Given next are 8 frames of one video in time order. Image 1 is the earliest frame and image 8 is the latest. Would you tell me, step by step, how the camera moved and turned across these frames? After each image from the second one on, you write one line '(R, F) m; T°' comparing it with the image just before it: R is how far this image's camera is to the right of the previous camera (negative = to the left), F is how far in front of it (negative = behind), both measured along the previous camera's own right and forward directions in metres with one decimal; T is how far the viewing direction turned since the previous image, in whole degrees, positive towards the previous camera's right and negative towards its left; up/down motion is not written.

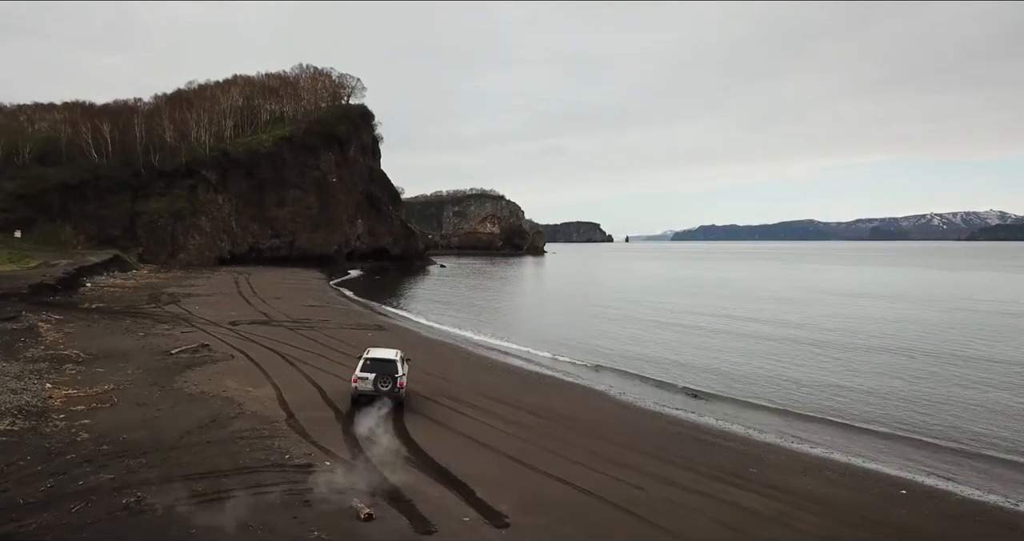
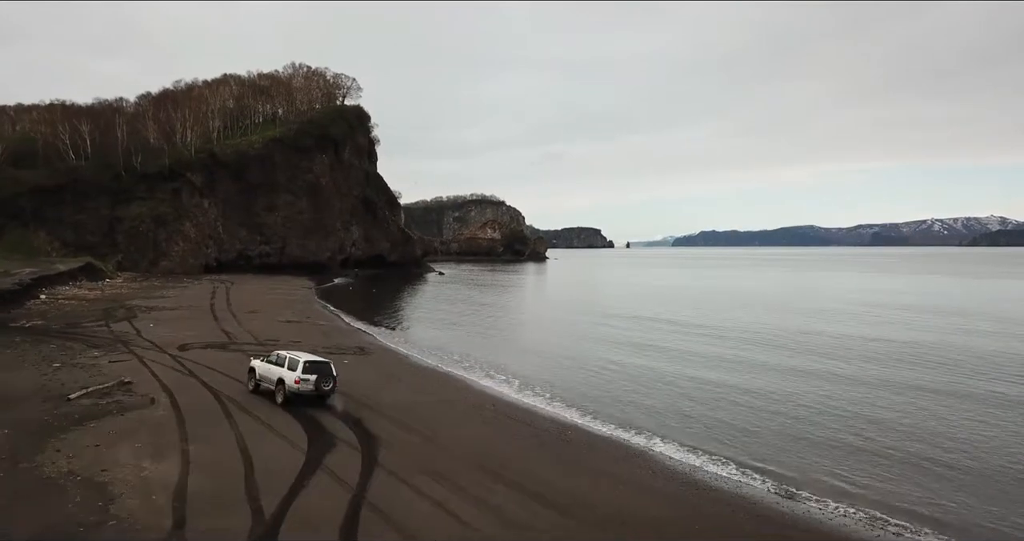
(-0.2, +3.8) m; 0°
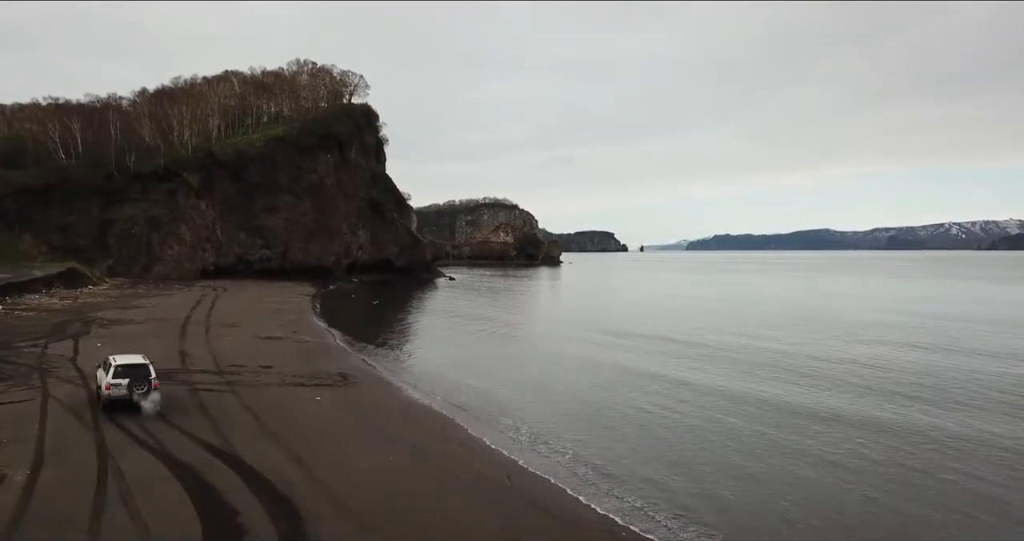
(-0.2, +4.3) m; -1°
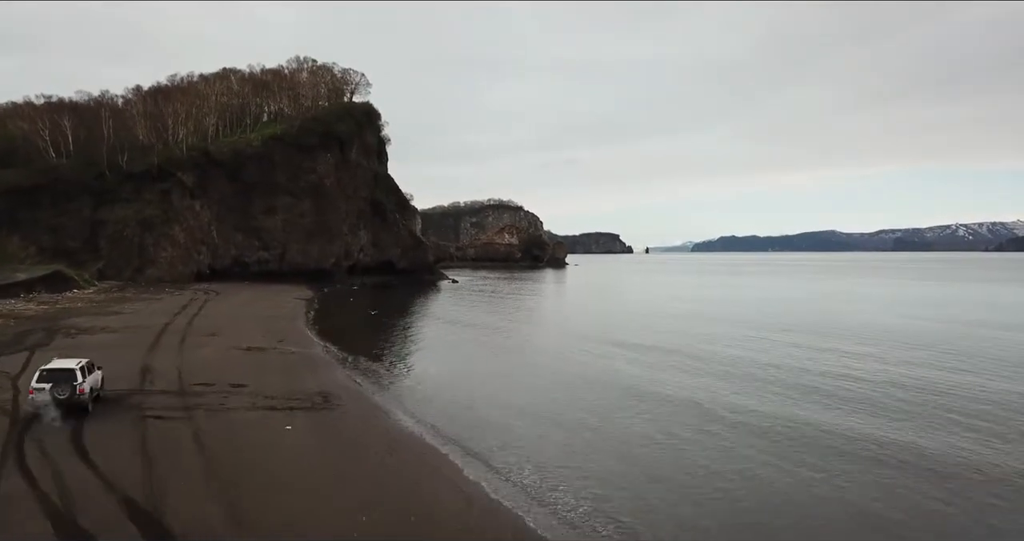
(0.0, +2.3) m; 0°
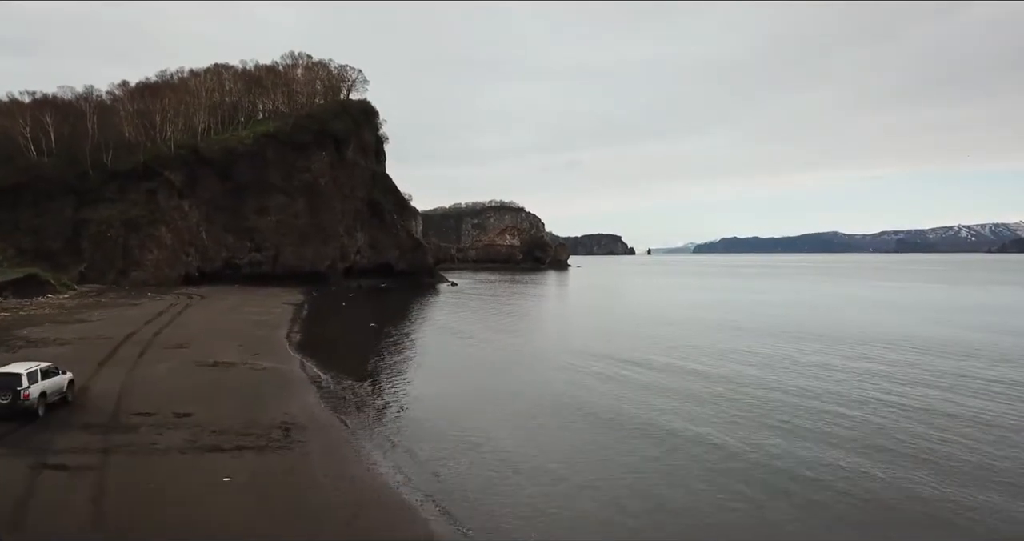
(0.0, +2.6) m; 0°
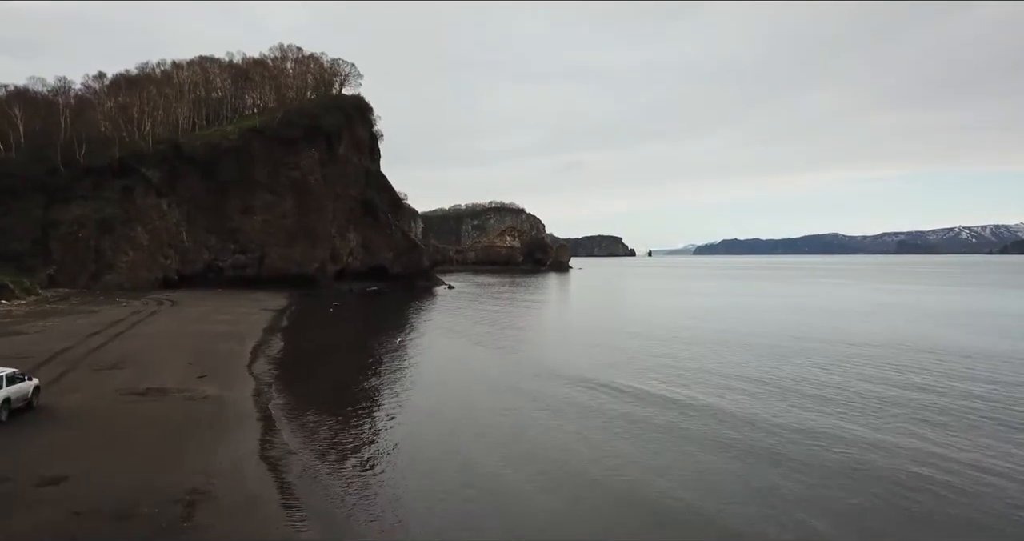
(+0.1, +3.5) m; 0°
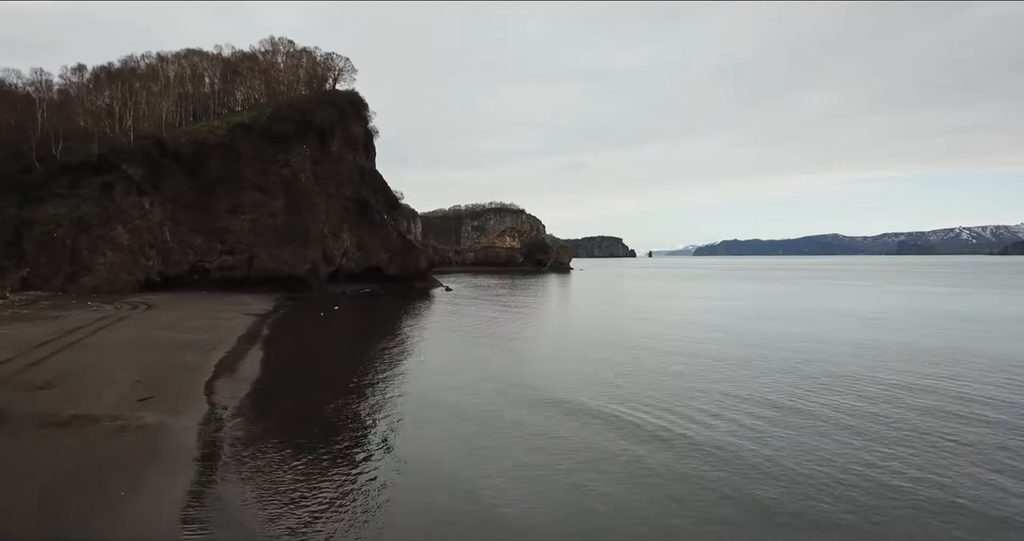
(0.0, +2.7) m; 0°
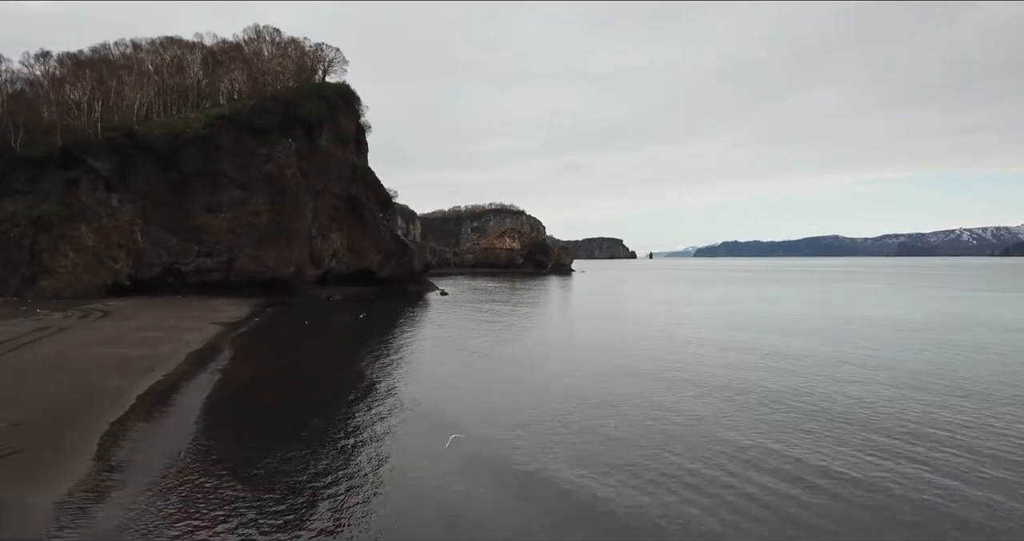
(0.0, +4.1) m; 0°
